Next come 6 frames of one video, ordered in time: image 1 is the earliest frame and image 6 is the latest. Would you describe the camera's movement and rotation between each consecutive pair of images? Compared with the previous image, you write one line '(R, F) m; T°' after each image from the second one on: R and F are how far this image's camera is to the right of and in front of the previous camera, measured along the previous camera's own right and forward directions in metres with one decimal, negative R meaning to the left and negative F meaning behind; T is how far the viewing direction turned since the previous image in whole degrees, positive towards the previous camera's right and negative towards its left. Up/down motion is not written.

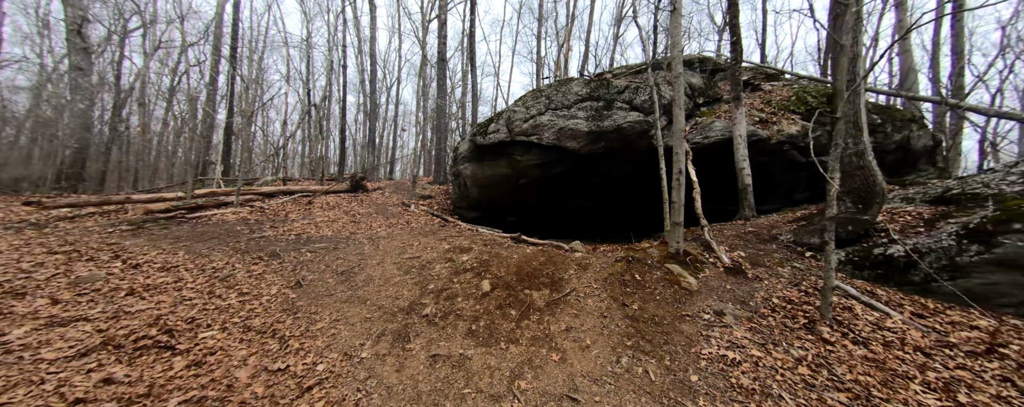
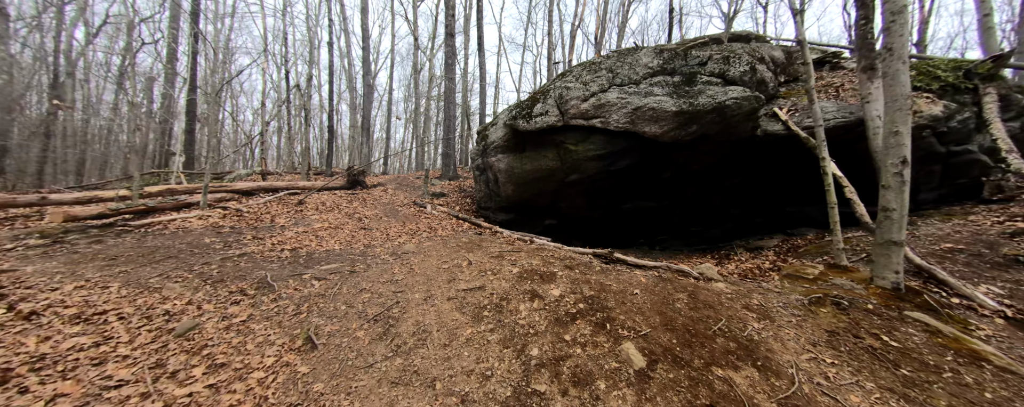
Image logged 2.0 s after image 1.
(-1.9, +1.9) m; +3°
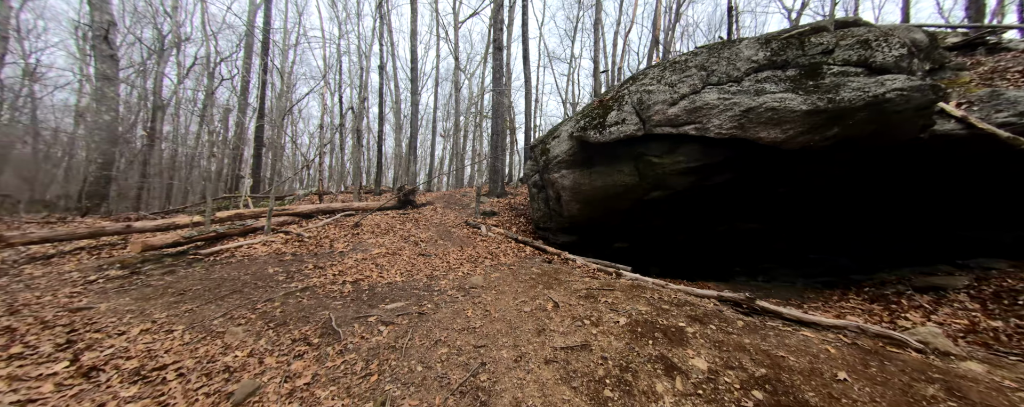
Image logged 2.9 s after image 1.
(-1.1, +0.8) m; -6°
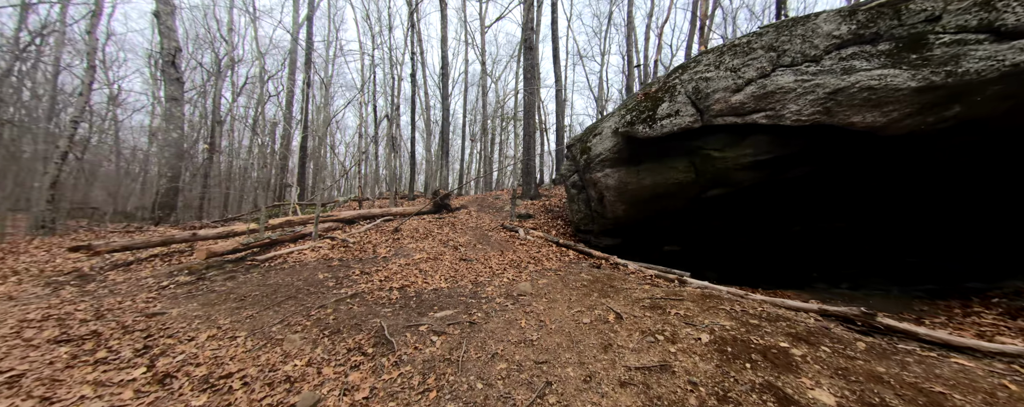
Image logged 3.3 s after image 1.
(-0.5, +0.3) m; -5°
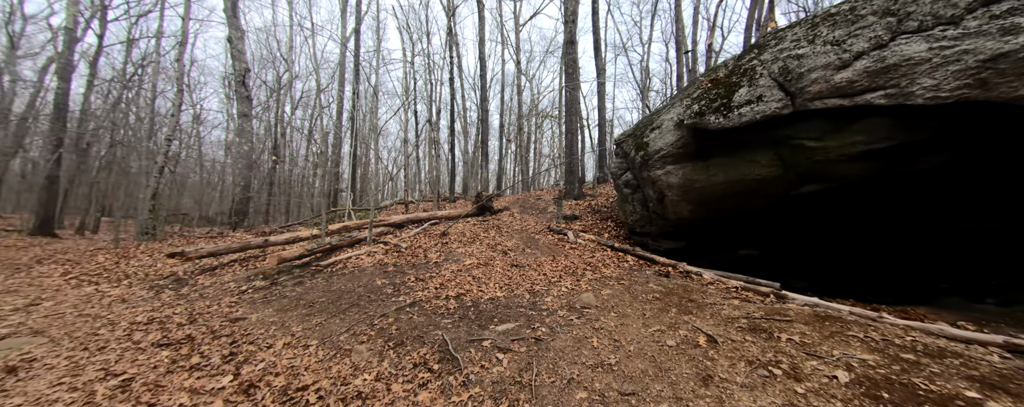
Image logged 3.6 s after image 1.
(-0.6, +0.3) m; -6°
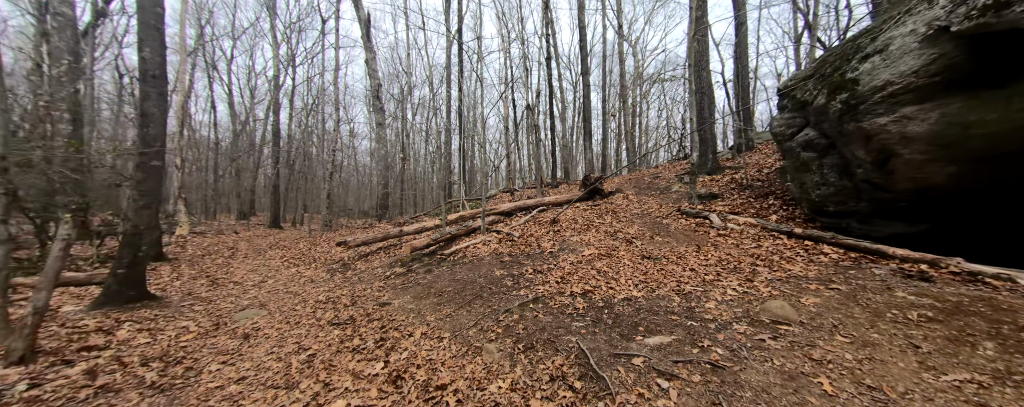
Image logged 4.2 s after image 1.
(-0.6, +0.7) m; -21°
